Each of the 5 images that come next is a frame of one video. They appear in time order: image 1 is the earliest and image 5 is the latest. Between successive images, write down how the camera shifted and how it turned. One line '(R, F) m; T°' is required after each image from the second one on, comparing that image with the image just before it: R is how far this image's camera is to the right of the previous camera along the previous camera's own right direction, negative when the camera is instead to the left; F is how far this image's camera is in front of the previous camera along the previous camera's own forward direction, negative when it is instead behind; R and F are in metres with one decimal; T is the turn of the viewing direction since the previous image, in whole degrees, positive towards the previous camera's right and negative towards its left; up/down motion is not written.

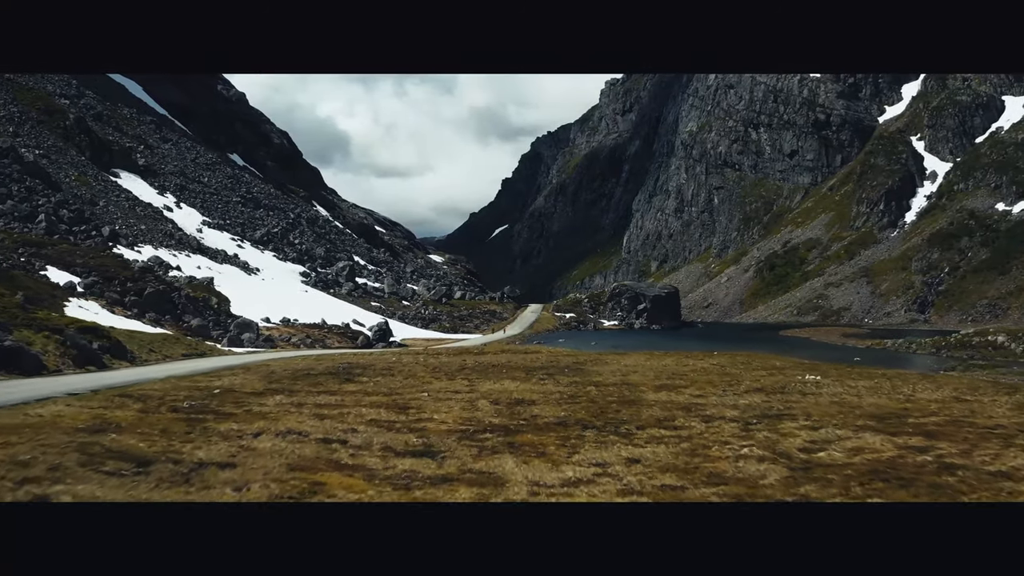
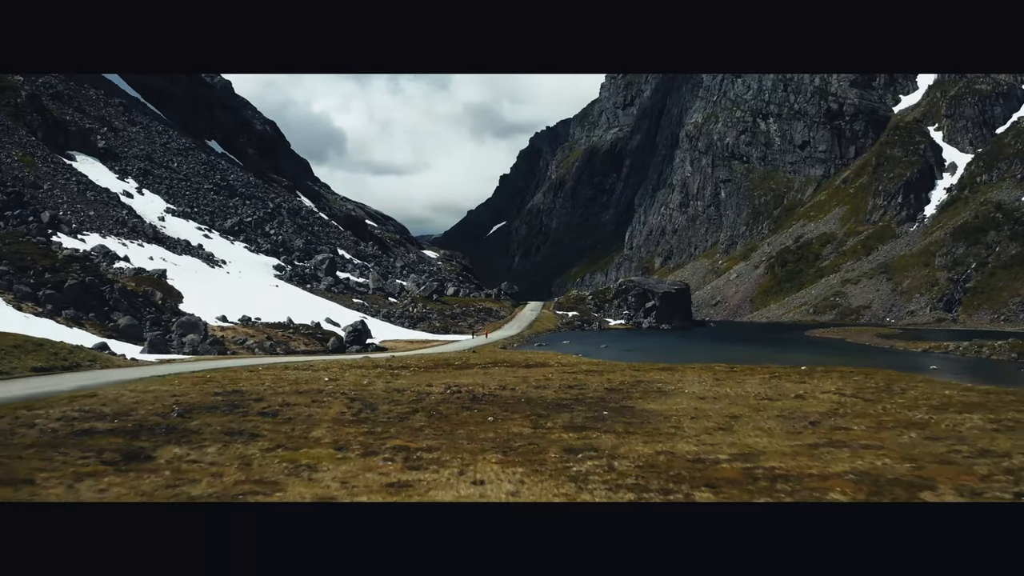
(+0.1, +12.0) m; 0°
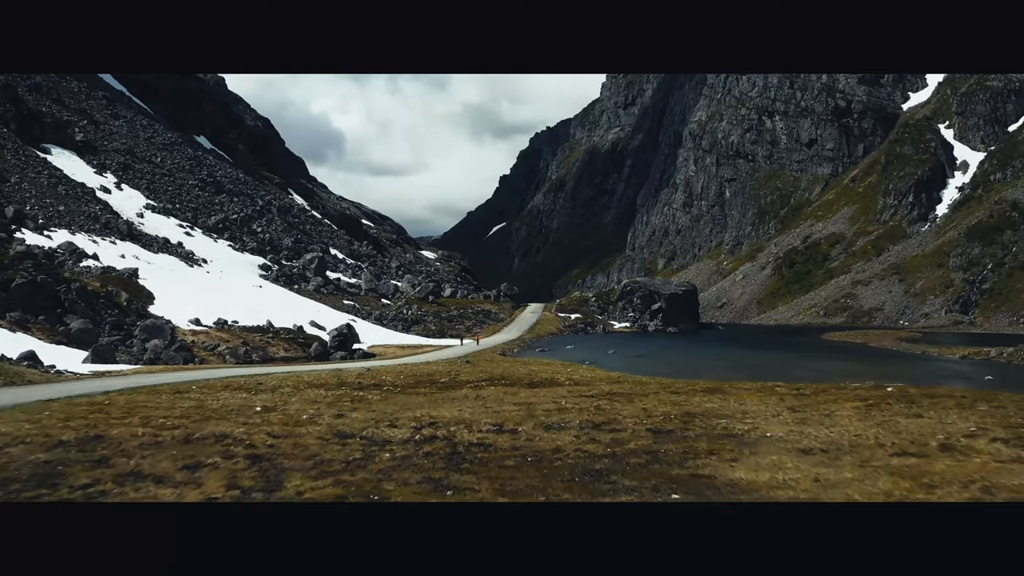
(0.0, +6.1) m; 0°
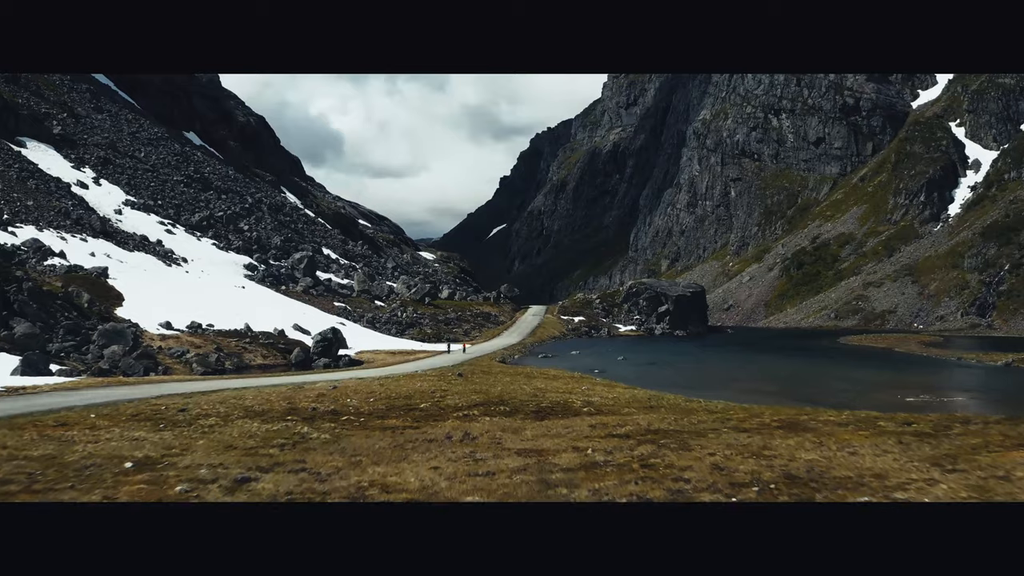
(0.0, +5.7) m; 0°
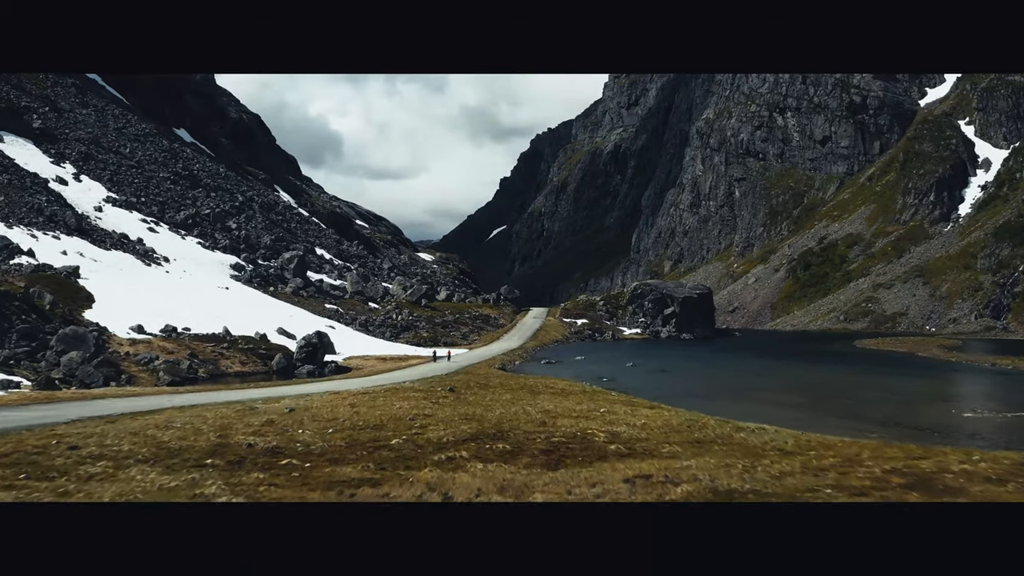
(0.0, +4.6) m; 0°
